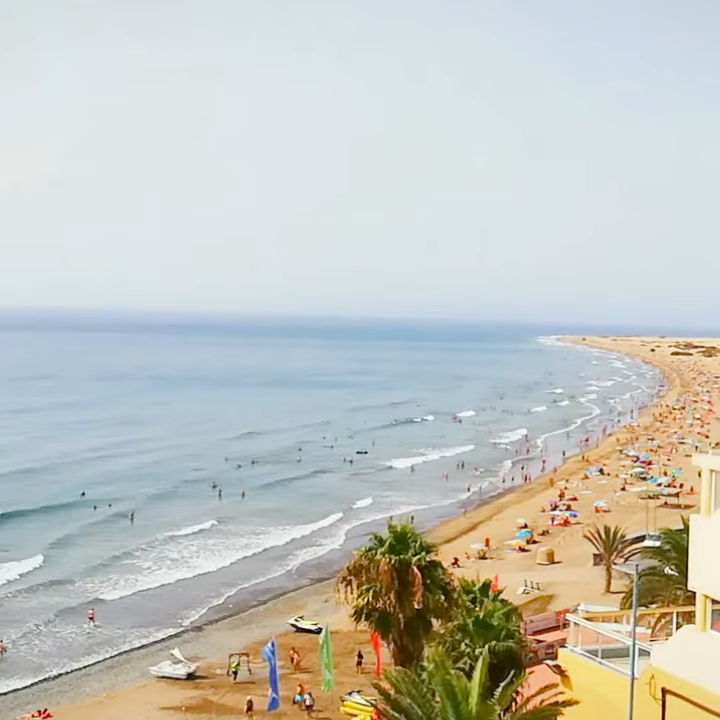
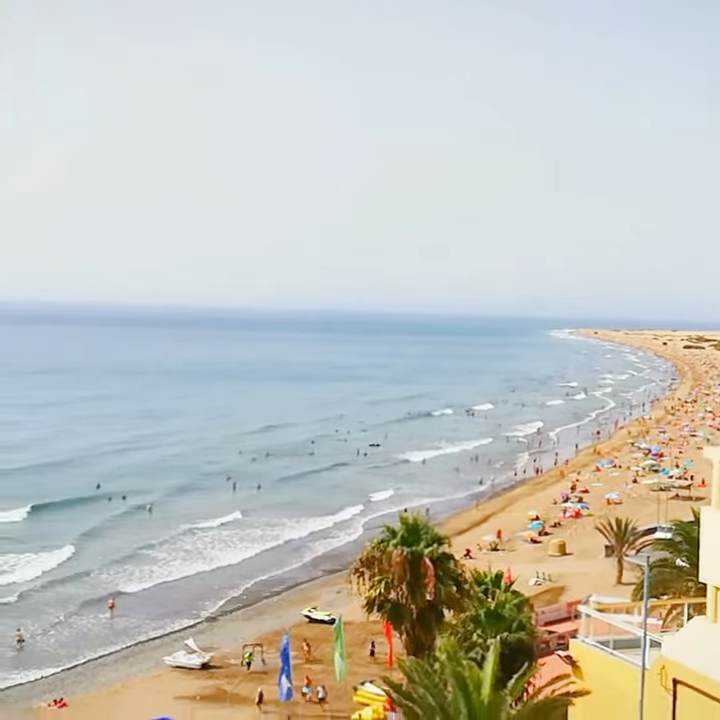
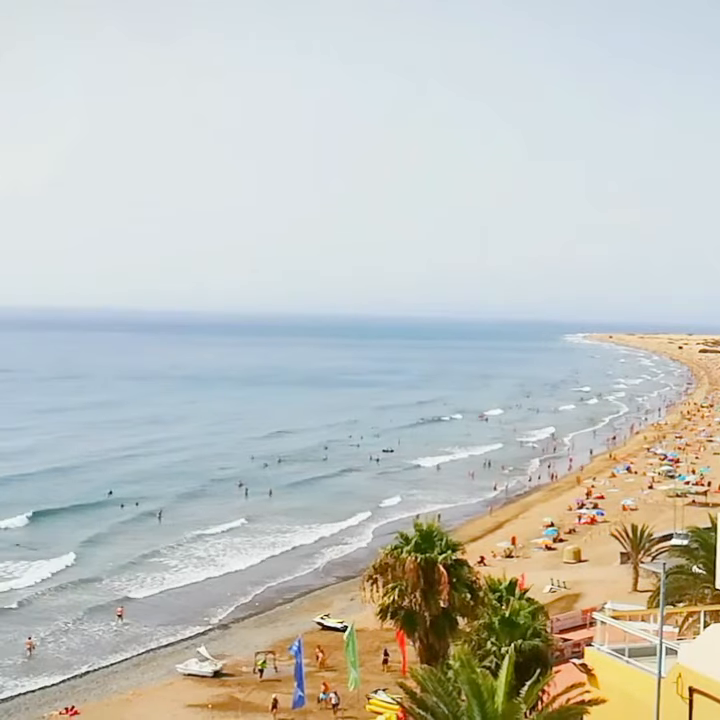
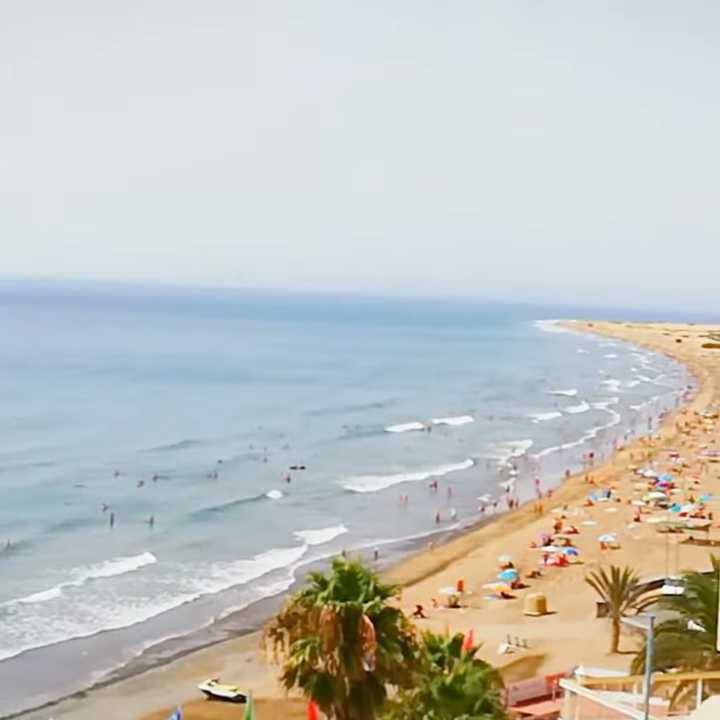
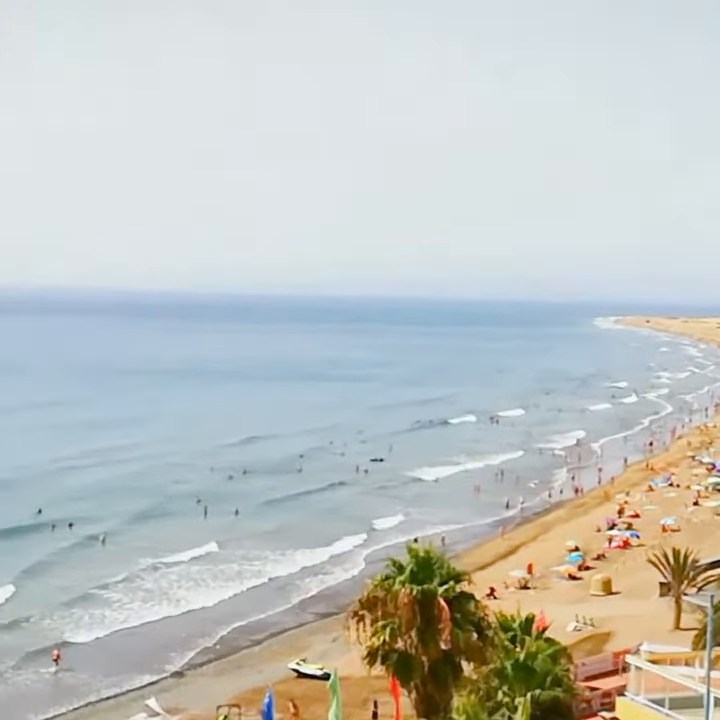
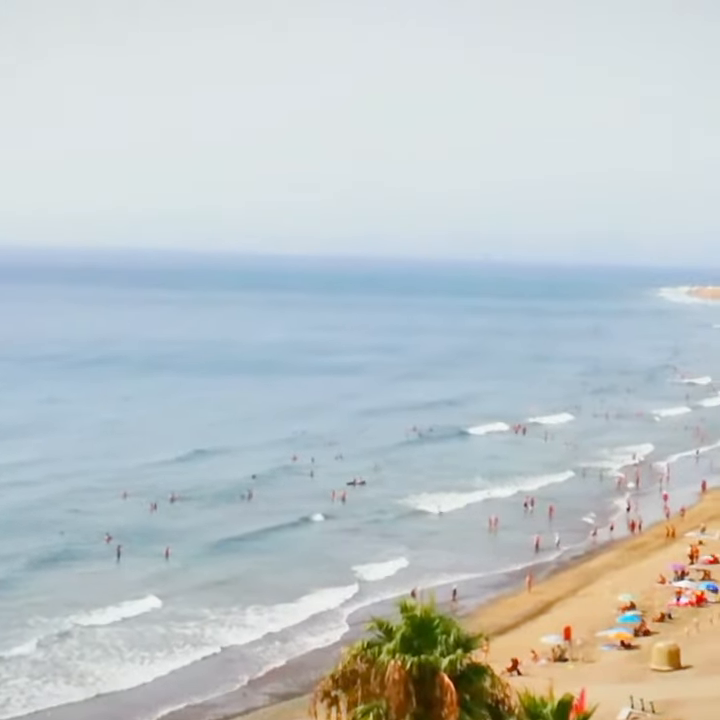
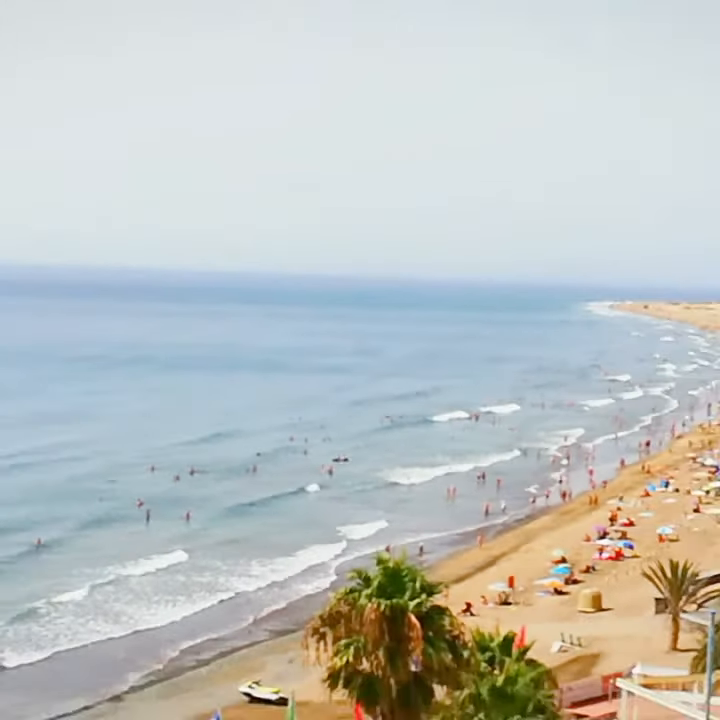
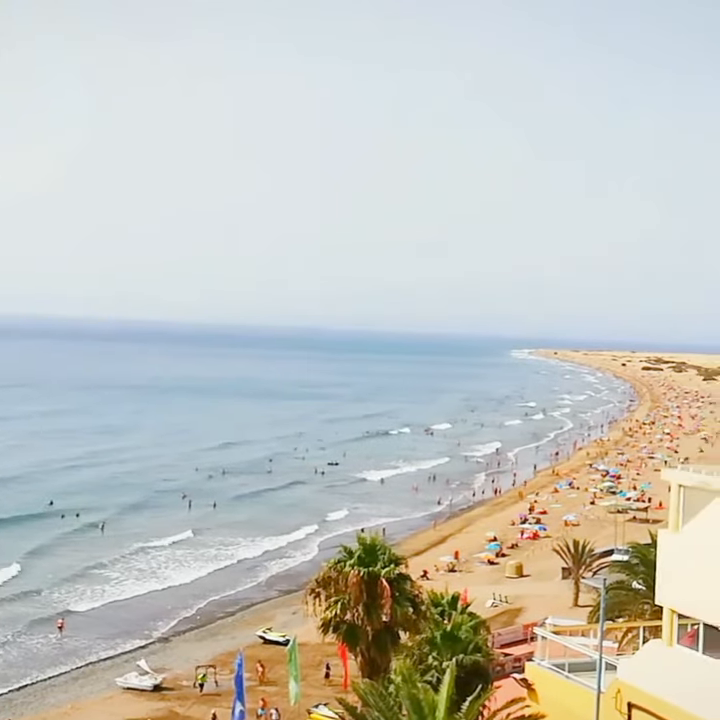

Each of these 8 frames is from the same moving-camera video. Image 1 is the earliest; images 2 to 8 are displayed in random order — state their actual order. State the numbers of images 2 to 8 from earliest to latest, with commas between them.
3, 8, 2, 5, 6, 7, 4
